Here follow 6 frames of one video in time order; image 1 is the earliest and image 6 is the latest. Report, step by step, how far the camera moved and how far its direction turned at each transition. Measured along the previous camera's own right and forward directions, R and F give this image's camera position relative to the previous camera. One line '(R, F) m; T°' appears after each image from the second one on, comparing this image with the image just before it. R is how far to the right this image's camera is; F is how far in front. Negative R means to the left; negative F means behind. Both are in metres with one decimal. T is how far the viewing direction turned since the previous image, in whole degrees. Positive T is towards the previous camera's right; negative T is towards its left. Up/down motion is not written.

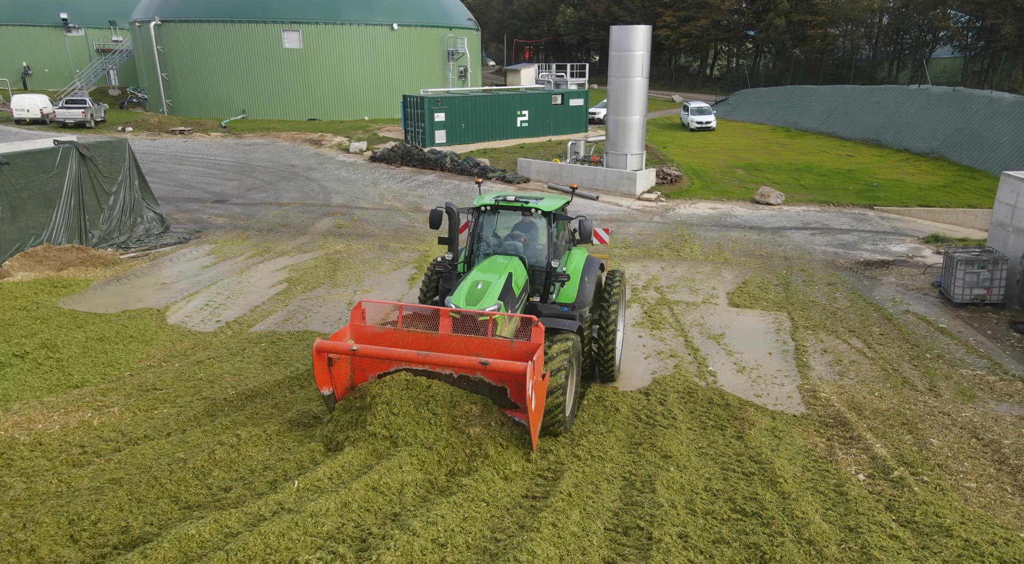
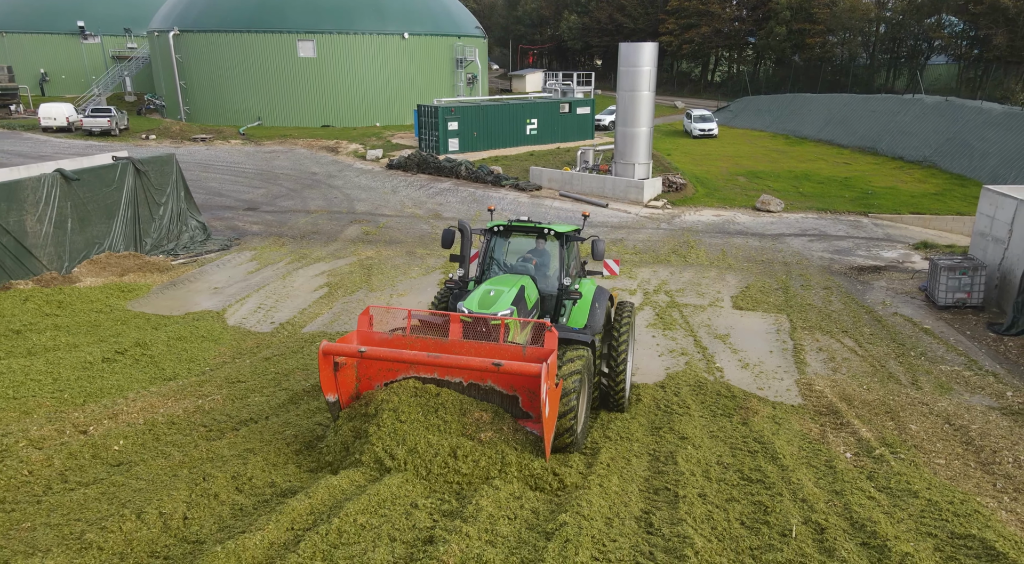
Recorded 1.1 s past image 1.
(-0.4, -1.0) m; 0°
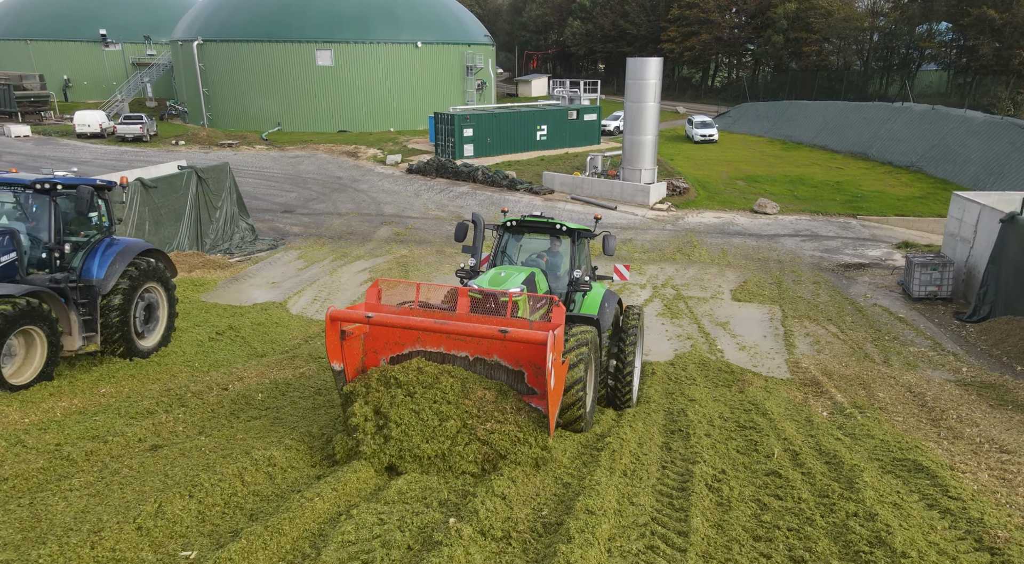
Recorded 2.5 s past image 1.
(-0.4, -1.4) m; 0°
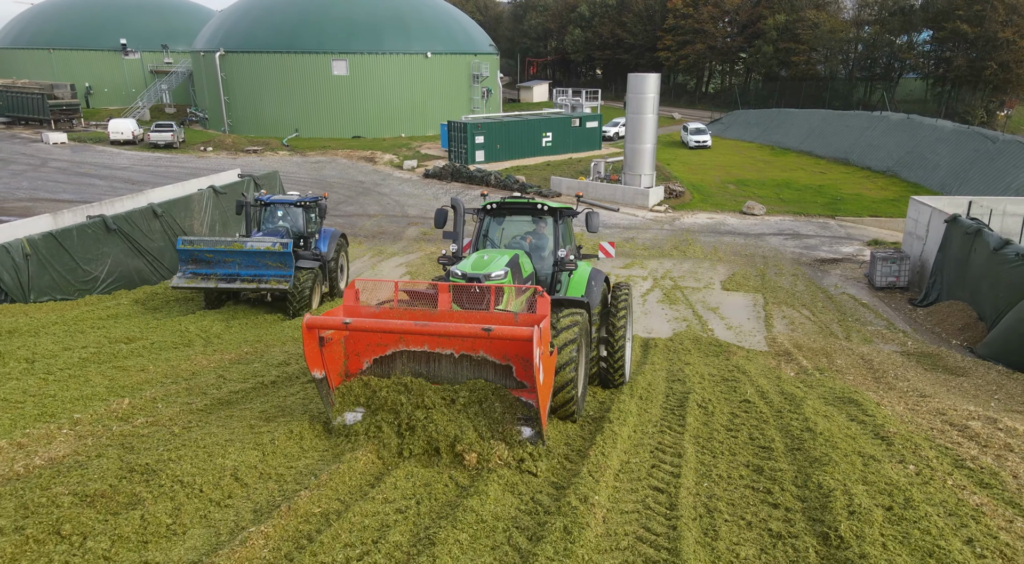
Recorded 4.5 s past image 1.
(-0.5, -2.0) m; 0°
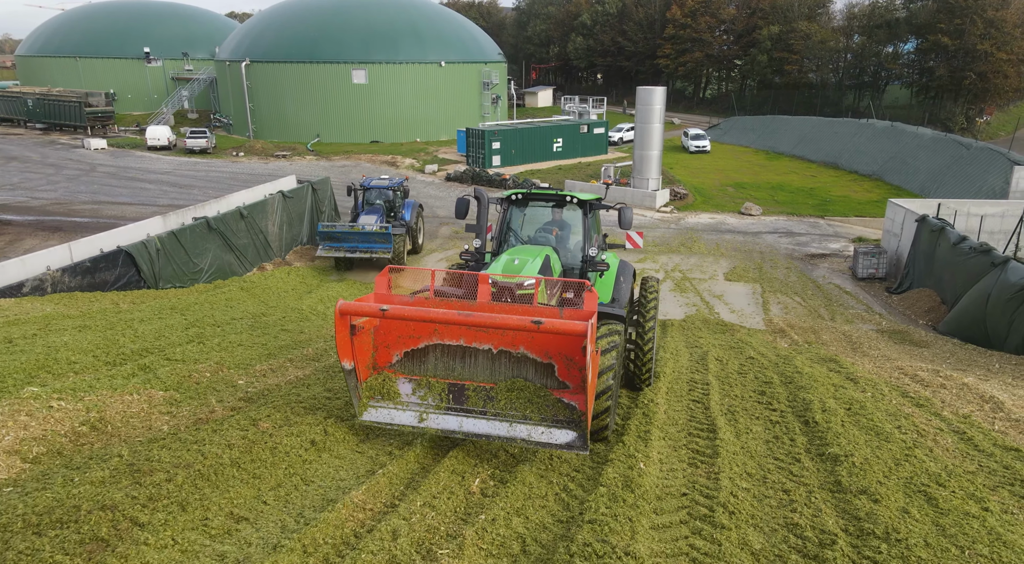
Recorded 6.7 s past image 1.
(-0.8, -2.1) m; 0°
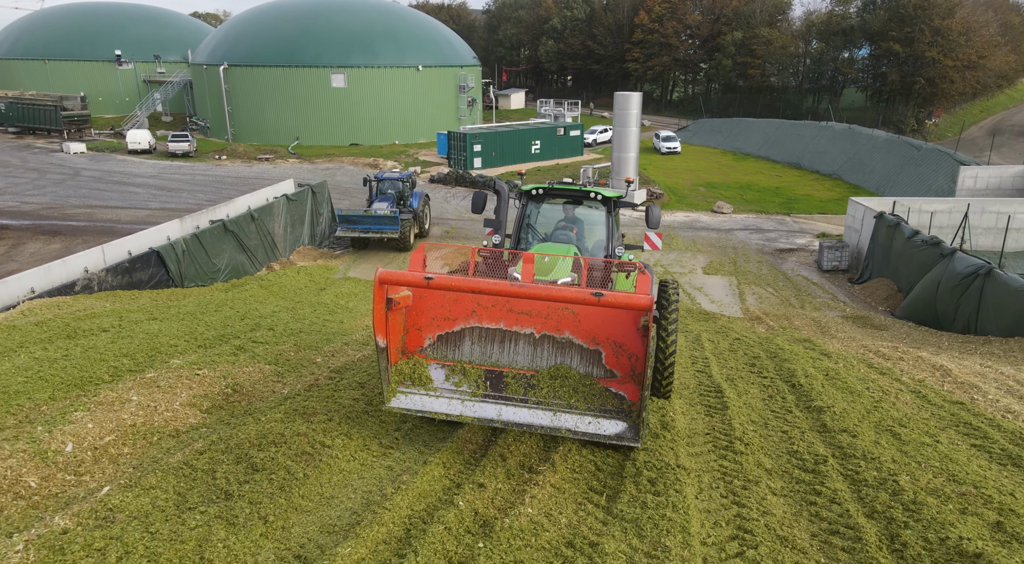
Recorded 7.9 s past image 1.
(-0.7, -1.0) m; +3°
